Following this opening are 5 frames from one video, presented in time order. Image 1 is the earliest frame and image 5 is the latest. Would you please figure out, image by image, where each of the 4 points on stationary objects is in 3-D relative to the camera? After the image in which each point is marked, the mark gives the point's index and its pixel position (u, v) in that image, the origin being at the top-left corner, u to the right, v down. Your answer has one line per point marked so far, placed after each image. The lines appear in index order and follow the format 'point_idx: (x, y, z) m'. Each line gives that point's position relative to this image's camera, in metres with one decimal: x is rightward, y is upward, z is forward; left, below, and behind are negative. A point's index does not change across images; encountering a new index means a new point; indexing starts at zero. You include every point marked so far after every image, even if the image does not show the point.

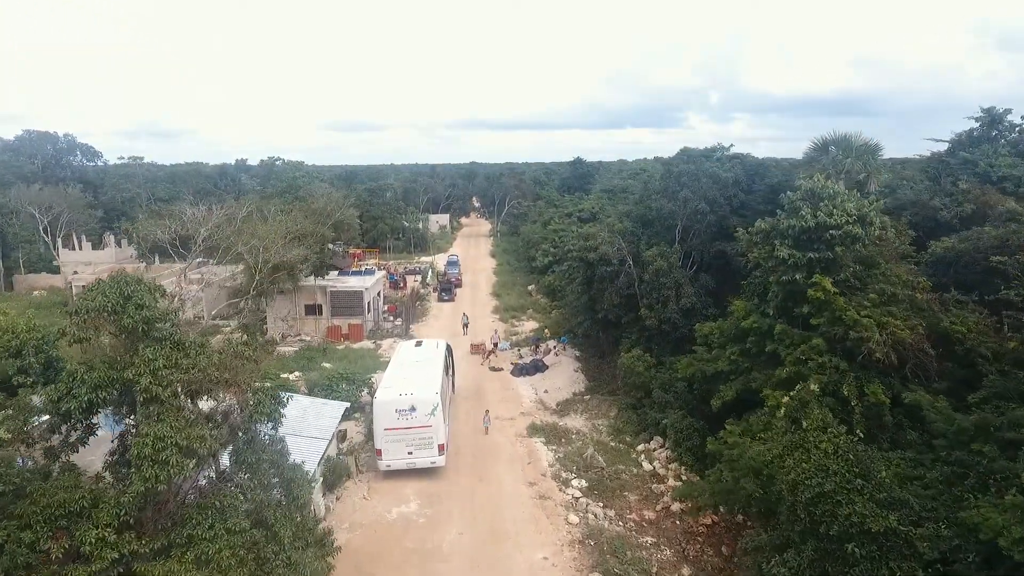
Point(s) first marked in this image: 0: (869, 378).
0: (+7.2, -1.8, +11.5) m
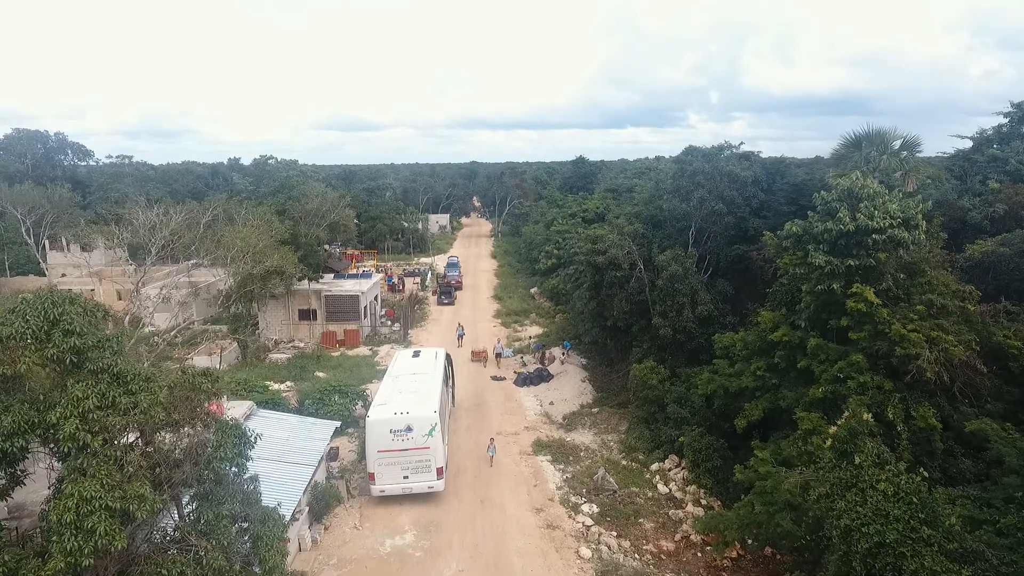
0: (+7.3, -2.0, +10.3) m
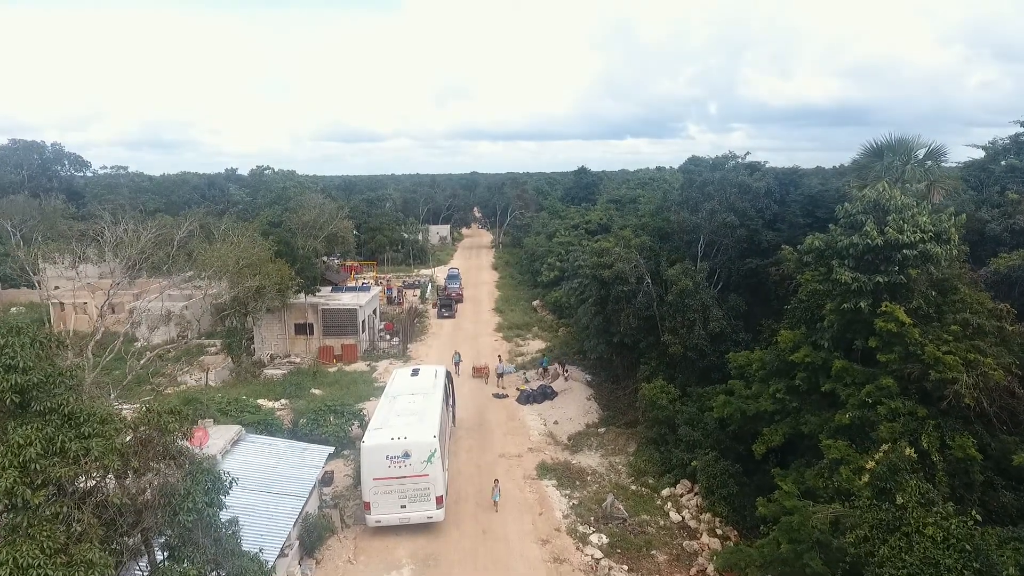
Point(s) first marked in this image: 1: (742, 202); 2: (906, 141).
0: (+7.4, -2.3, +9.5) m
1: (+7.1, +2.7, +17.4) m
2: (+9.3, +3.5, +13.4) m
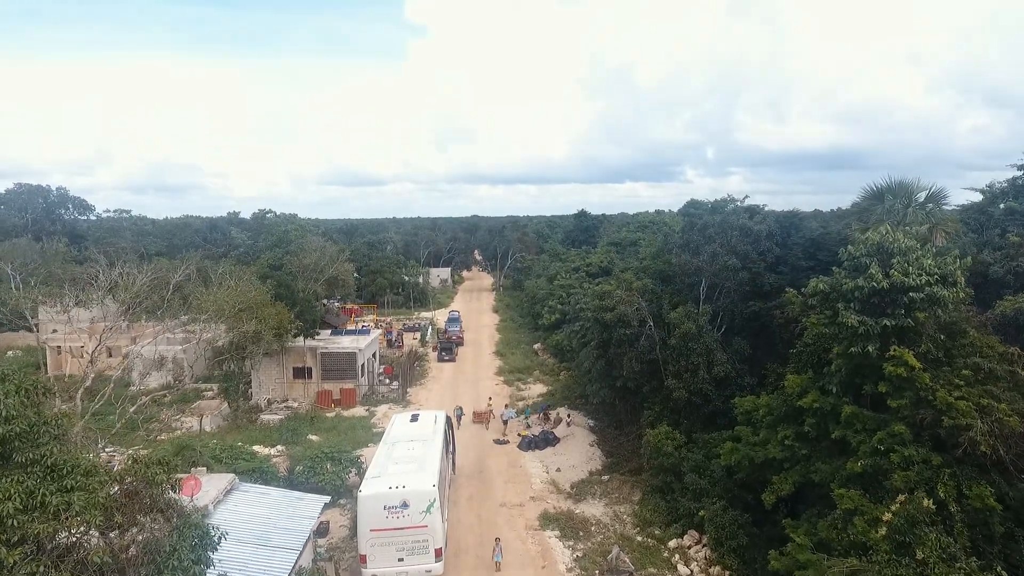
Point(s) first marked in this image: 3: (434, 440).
0: (+7.4, -3.0, +9.2) m
1: (+7.1, +1.3, +17.5) m
2: (+9.3, +2.5, +13.5) m
3: (-2.0, -3.8, +14.3) m
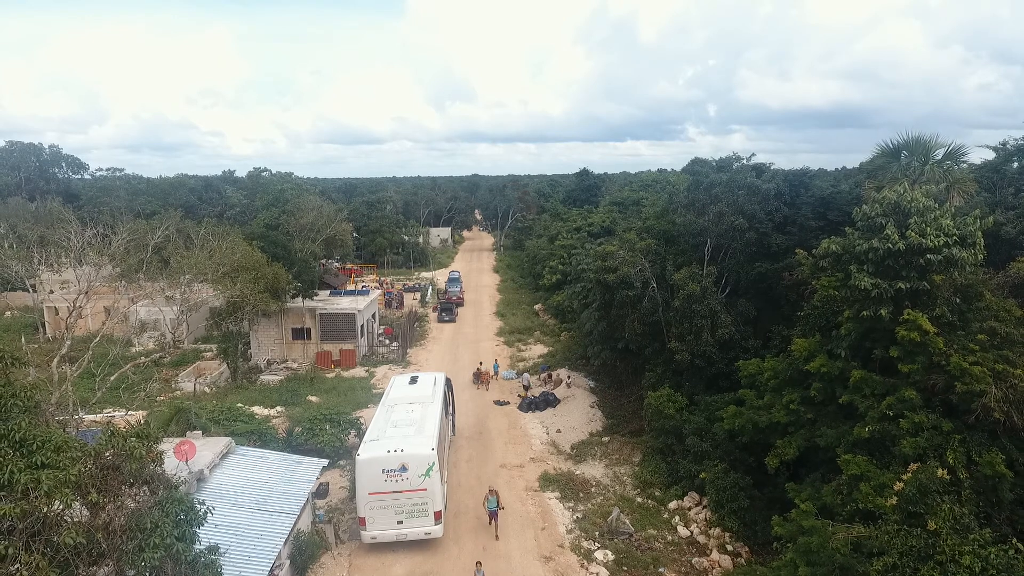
0: (+7.4, -2.4, +9.0) m
1: (+7.1, +2.5, +16.9) m
2: (+9.3, +3.4, +12.9) m
3: (-2.0, -2.9, +14.1) m
